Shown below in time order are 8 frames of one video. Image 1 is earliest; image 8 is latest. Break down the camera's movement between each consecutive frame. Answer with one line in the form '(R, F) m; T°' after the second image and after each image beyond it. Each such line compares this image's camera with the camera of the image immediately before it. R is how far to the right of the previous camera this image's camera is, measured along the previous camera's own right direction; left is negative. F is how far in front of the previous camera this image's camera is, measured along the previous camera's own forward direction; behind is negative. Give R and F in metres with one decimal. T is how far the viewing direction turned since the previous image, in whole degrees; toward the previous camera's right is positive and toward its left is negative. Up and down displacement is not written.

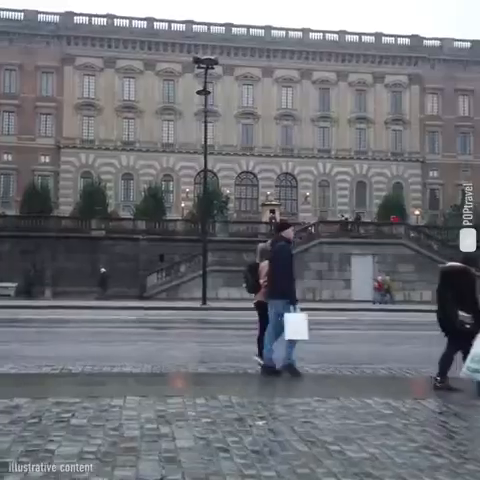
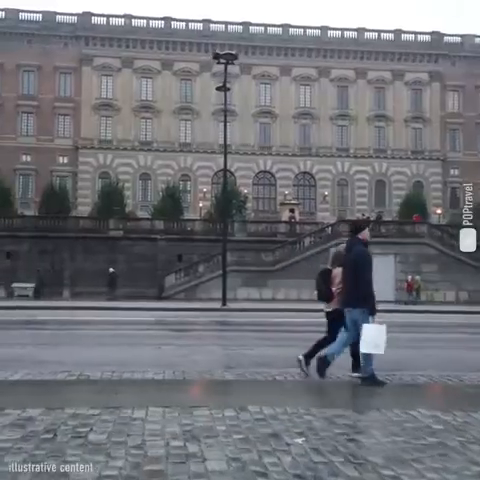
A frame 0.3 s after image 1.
(-0.1, +0.5) m; -2°
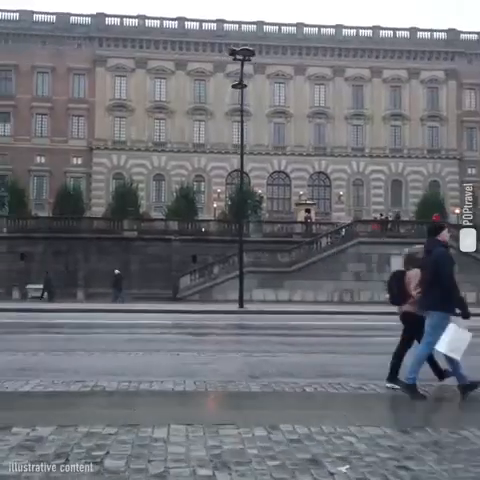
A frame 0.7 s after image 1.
(-0.1, +0.5) m; -1°
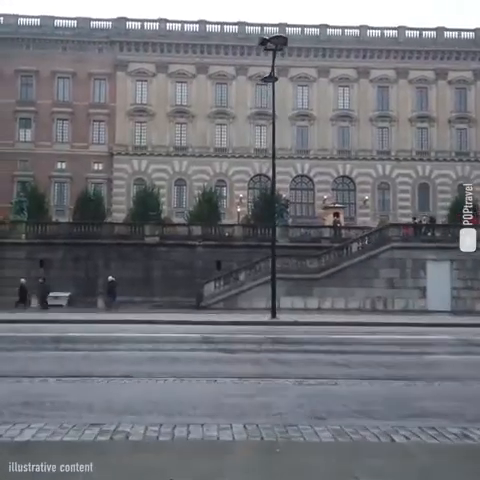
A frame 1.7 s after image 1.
(-0.4, +1.6) m; -2°
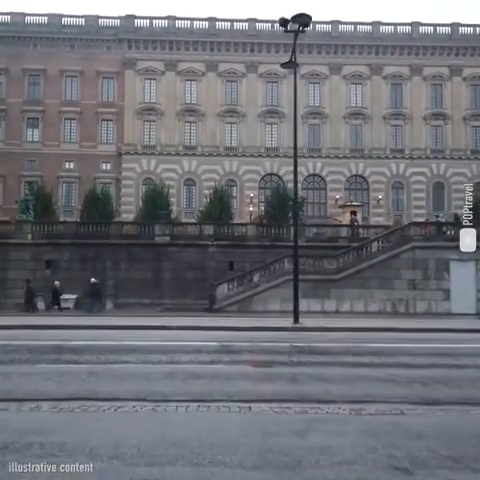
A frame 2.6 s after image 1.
(-0.3, +1.5) m; -1°
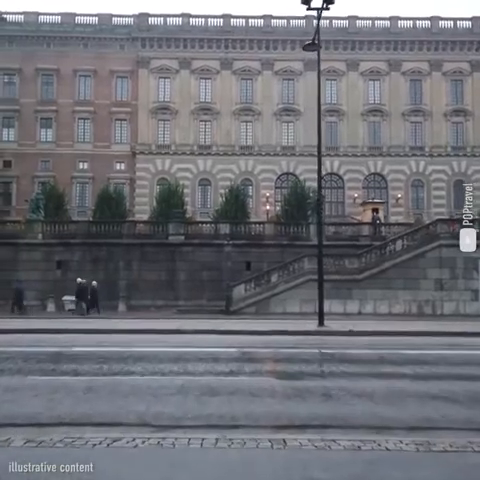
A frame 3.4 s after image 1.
(-0.1, +1.4) m; -1°
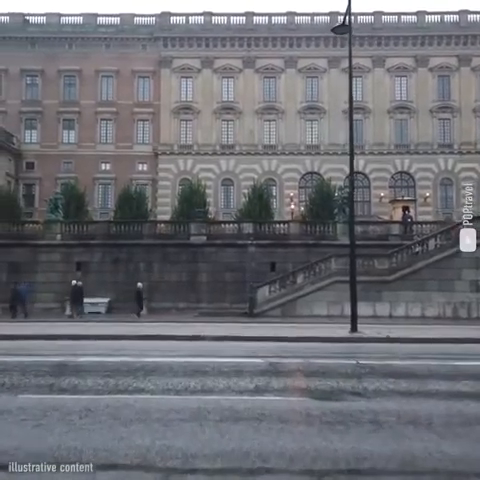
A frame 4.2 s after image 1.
(0.0, +1.3) m; -2°
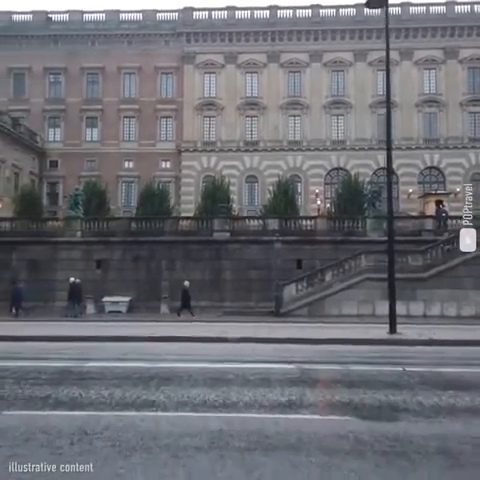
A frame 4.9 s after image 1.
(-0.1, +1.3) m; -2°
